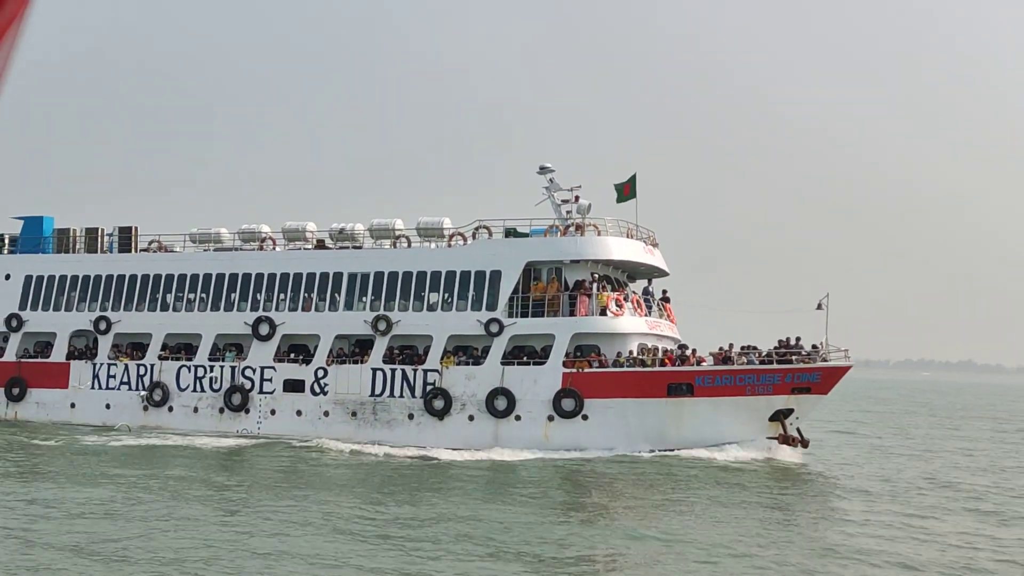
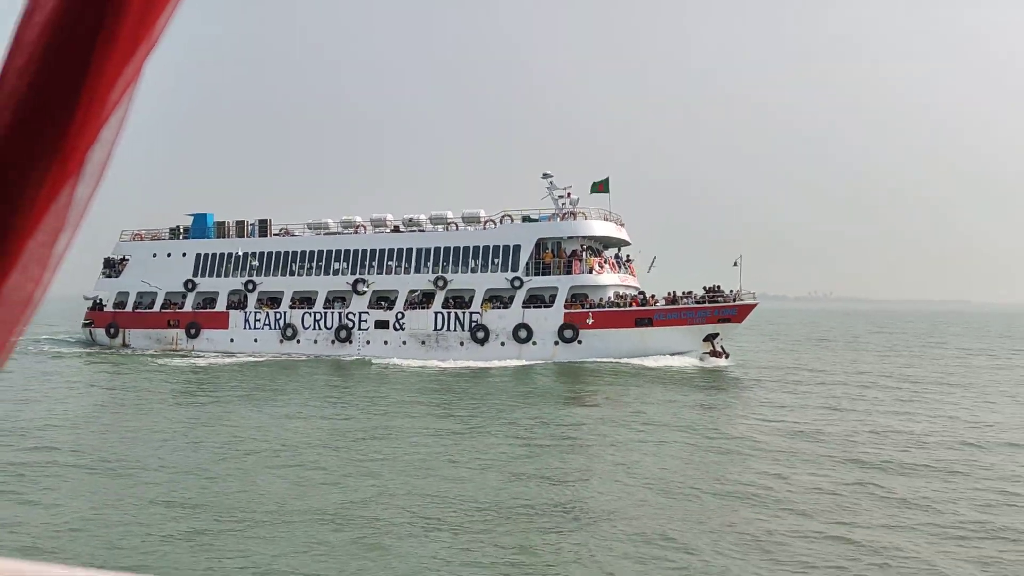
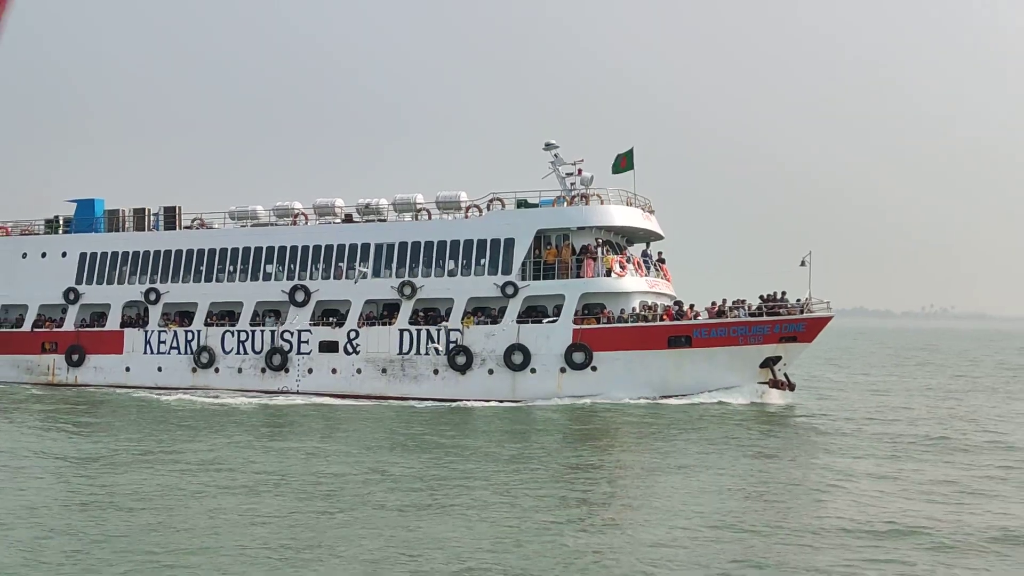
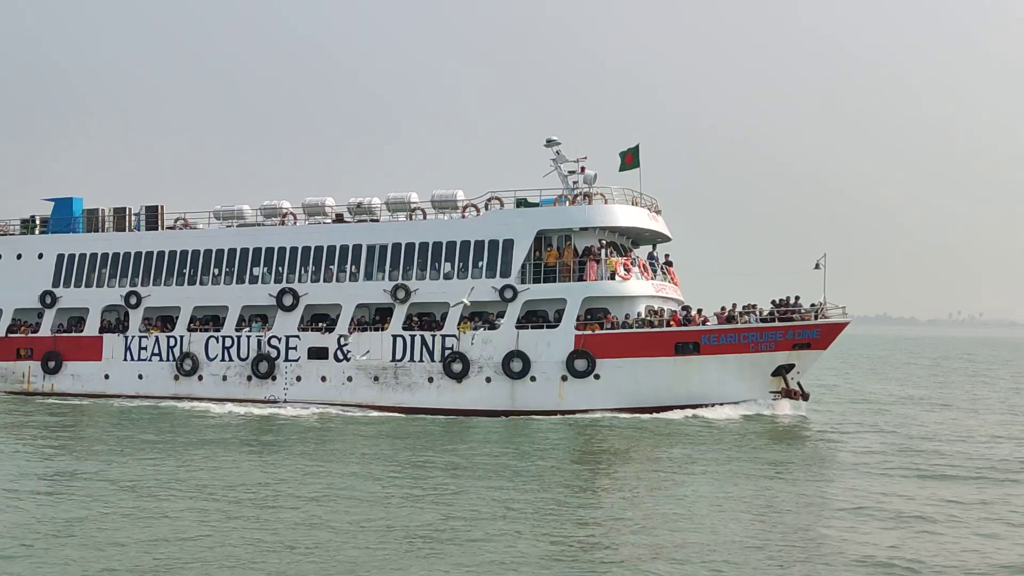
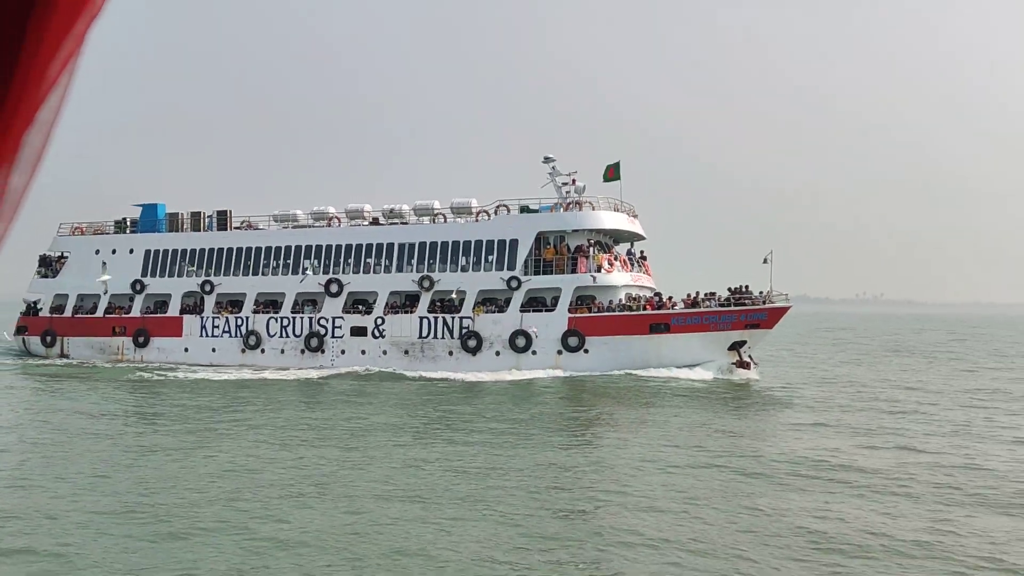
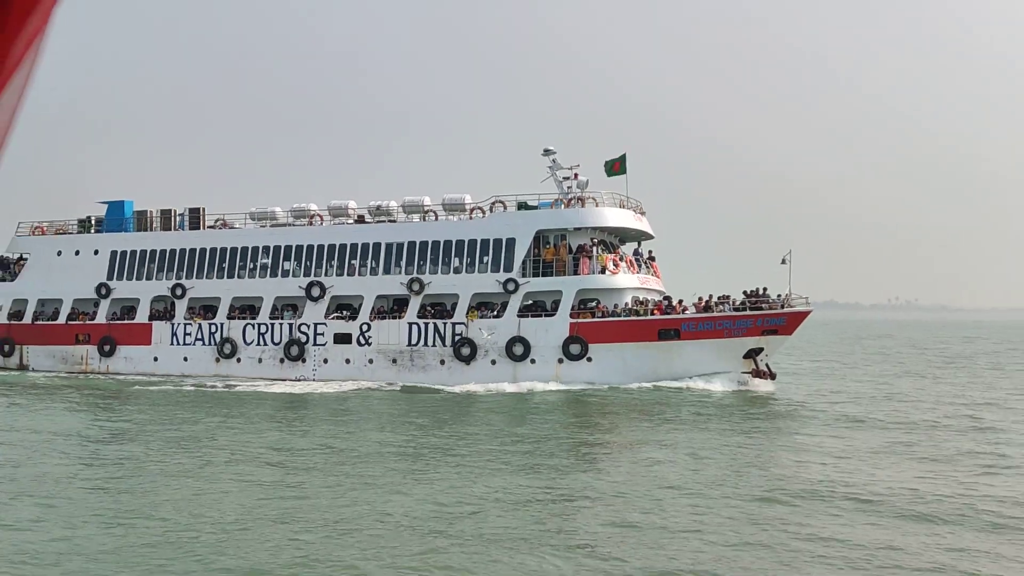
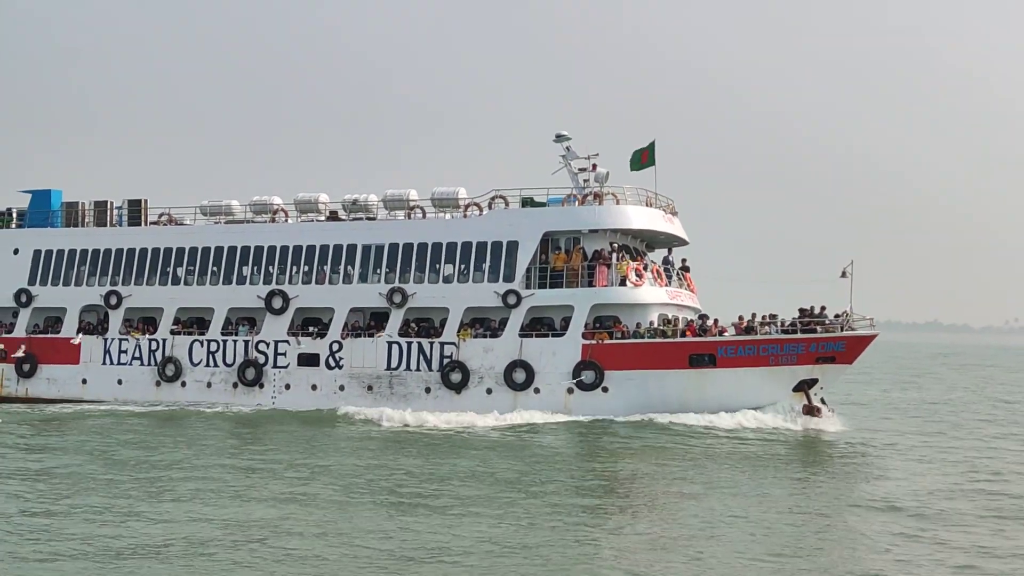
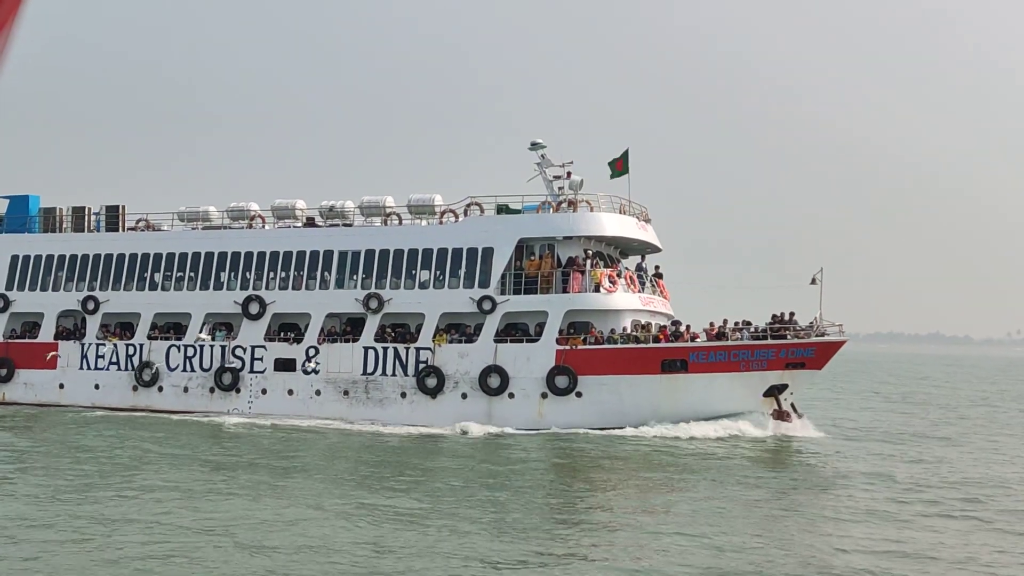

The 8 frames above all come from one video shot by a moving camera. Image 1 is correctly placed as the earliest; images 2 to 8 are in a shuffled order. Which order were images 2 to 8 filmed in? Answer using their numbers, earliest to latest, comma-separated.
8, 7, 4, 3, 6, 5, 2
